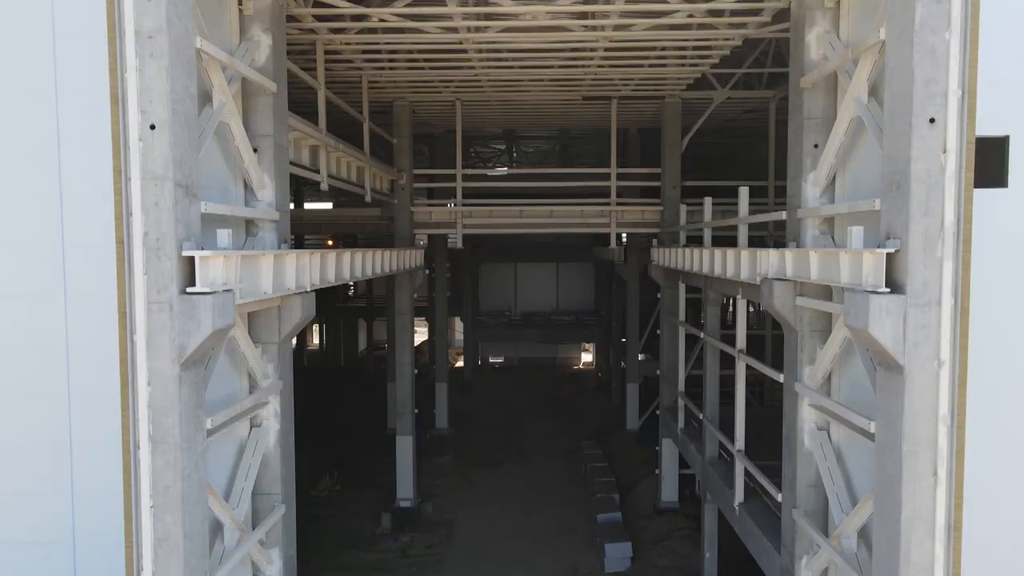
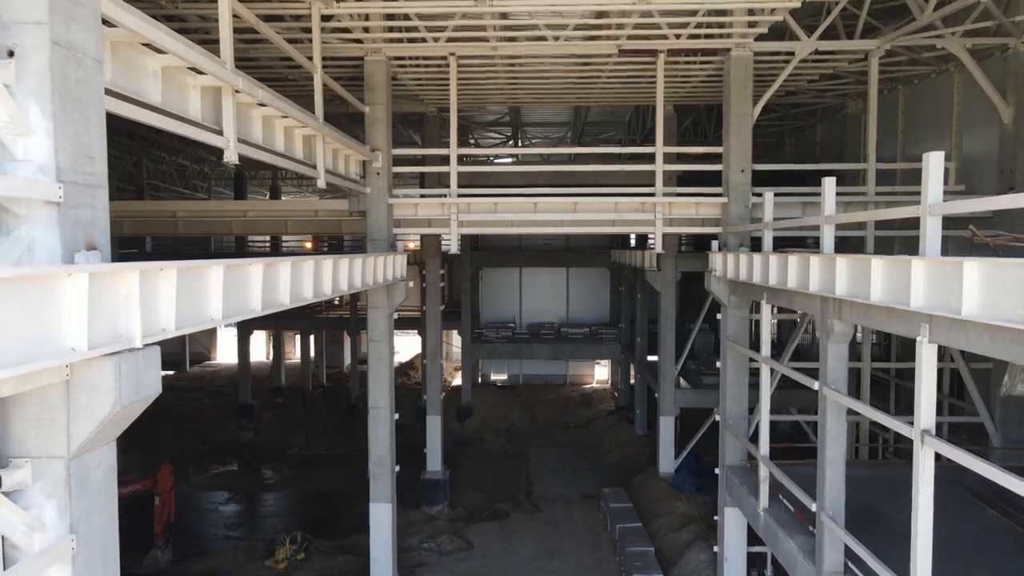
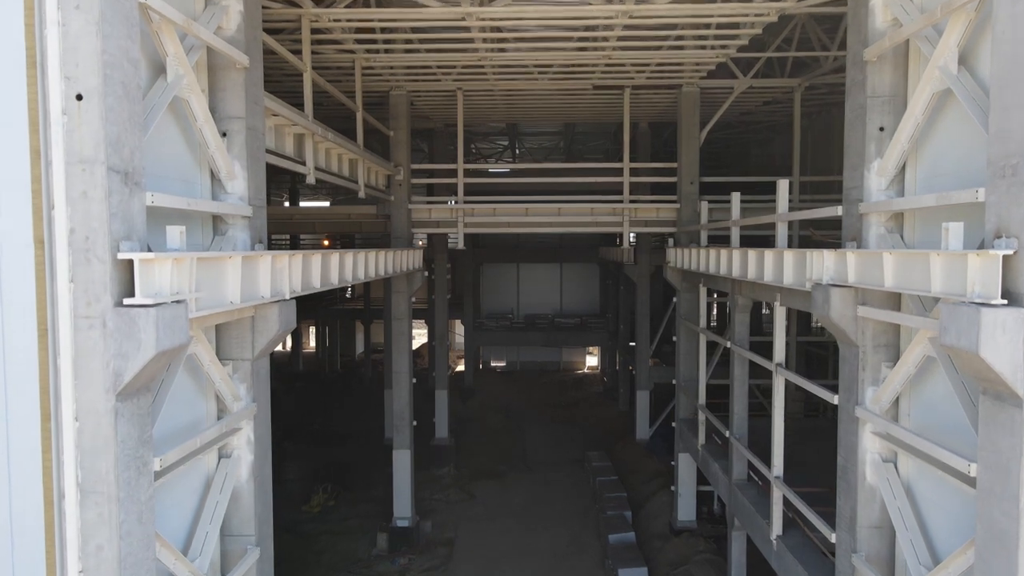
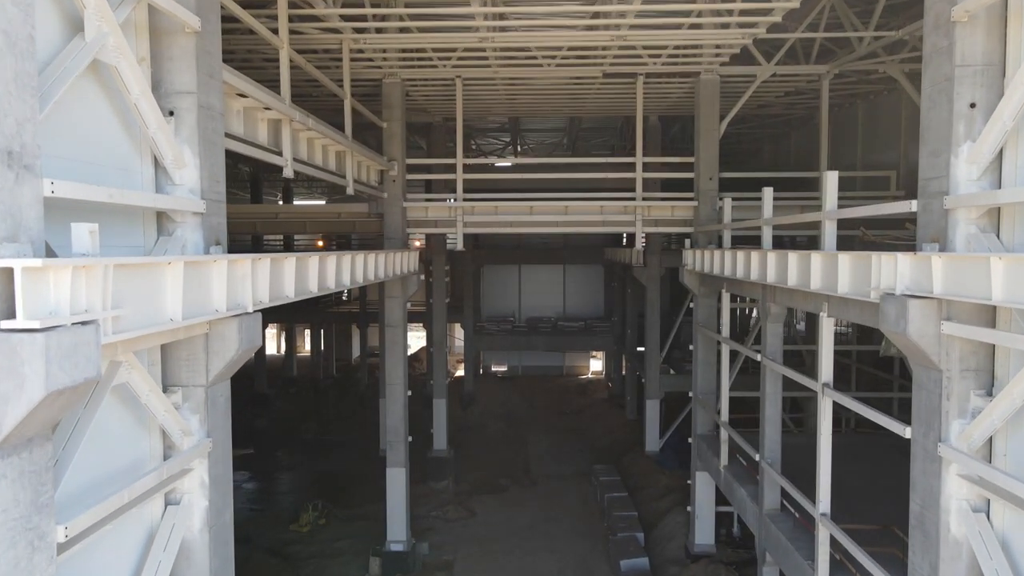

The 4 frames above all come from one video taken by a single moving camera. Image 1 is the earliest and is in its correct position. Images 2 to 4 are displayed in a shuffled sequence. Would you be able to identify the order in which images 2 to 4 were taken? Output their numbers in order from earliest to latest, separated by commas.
3, 4, 2
